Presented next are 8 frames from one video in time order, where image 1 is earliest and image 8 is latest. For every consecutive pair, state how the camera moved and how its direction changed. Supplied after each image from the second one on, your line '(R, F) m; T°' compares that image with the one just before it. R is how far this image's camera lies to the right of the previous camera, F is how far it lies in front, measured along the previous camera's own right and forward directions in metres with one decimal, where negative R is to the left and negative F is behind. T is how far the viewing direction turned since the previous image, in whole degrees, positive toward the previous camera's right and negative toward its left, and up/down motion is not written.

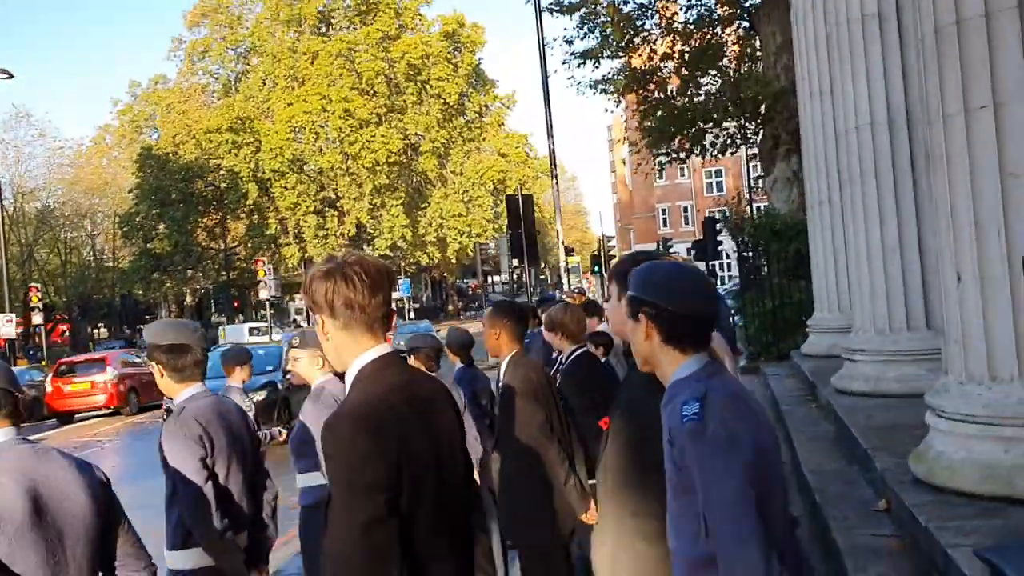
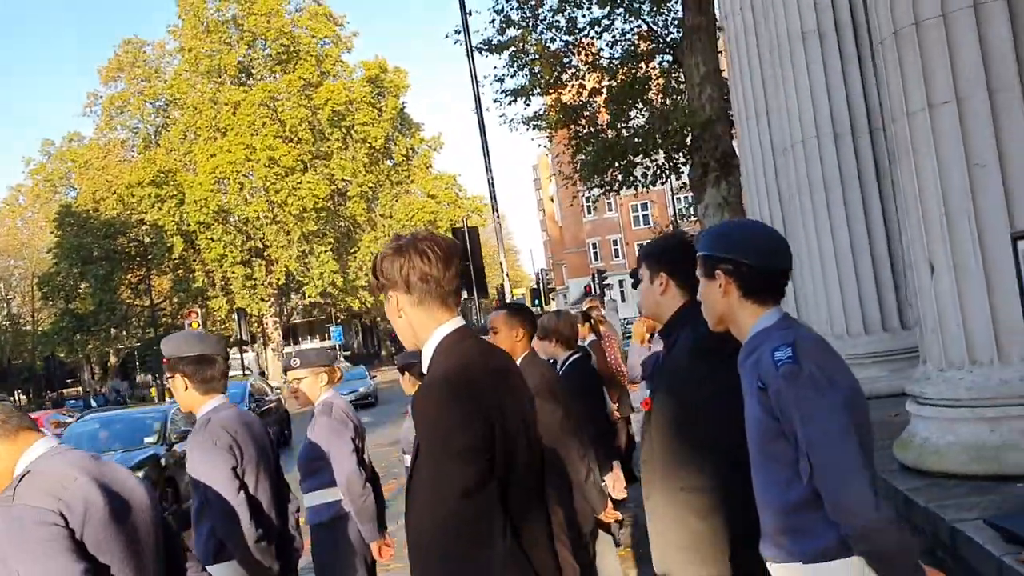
(-0.3, 0.0) m; +4°
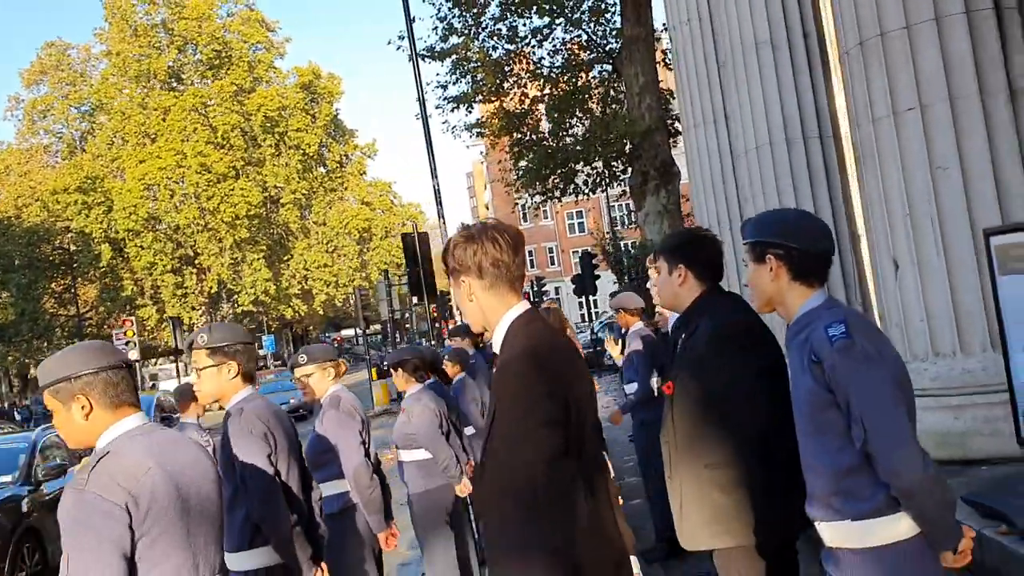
(-0.3, -0.1) m; +4°
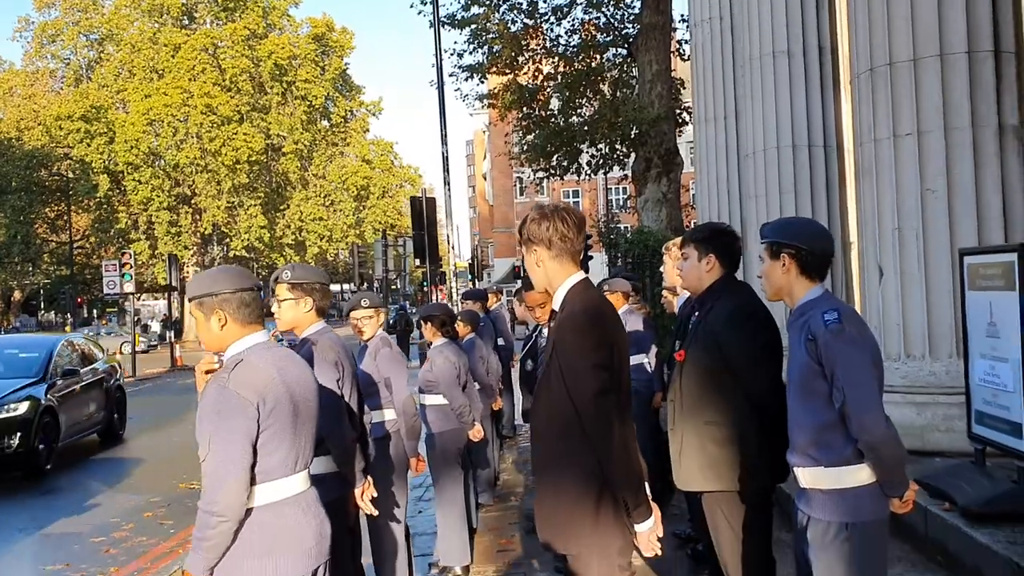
(-0.2, -0.6) m; +1°
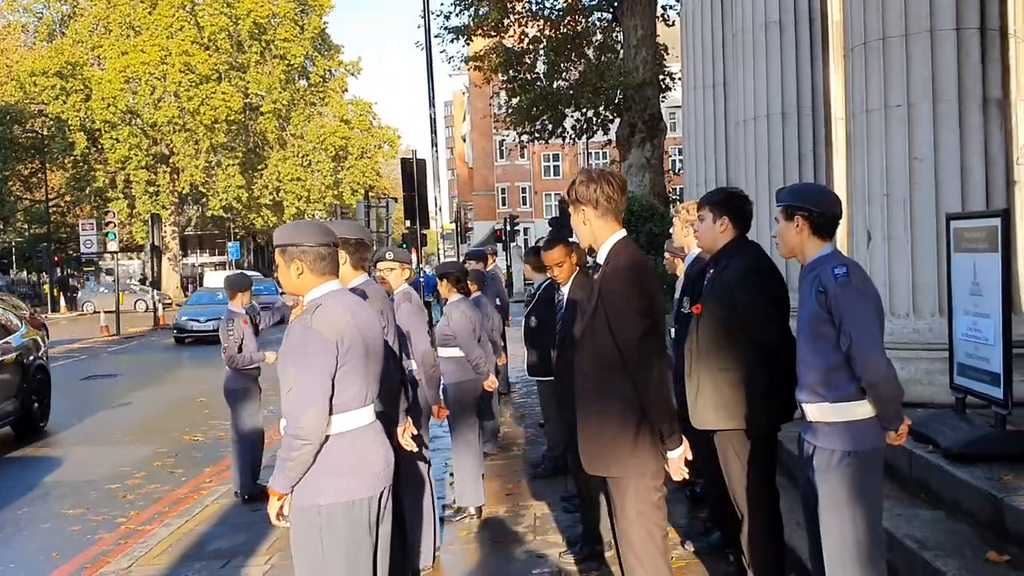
(-0.3, -0.4) m; +2°
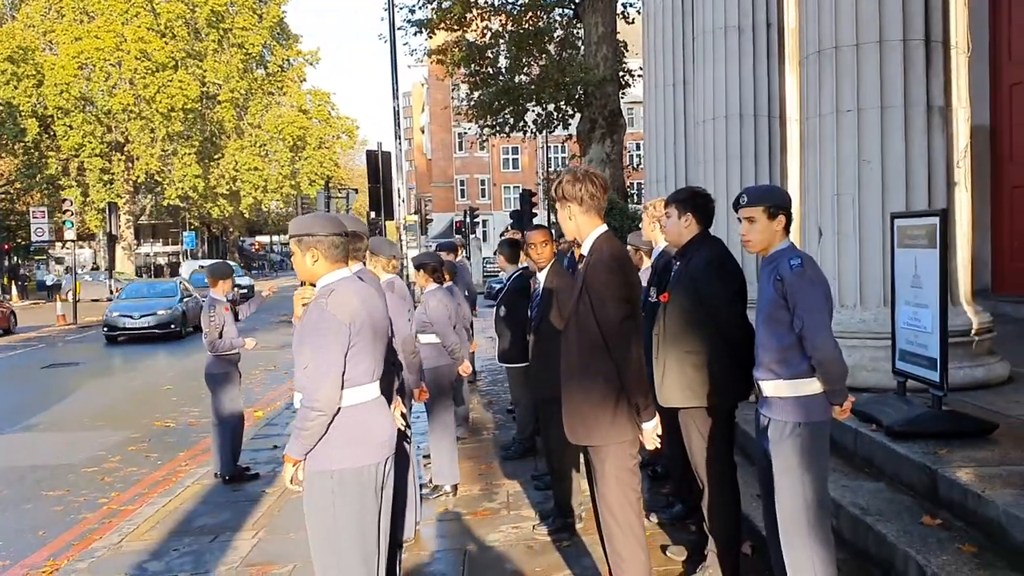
(-0.1, -0.4) m; +3°
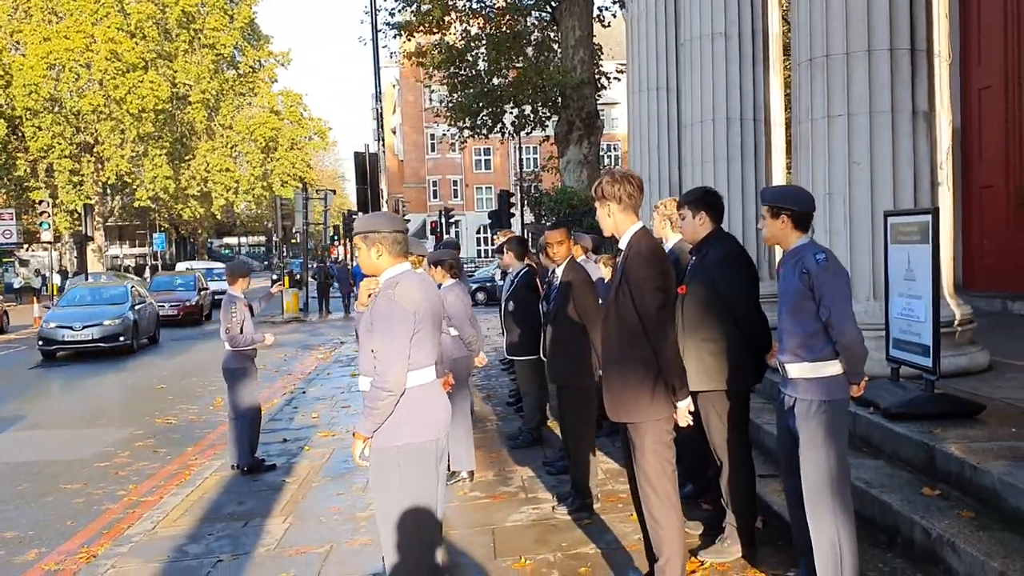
(-0.3, -0.3) m; +2°
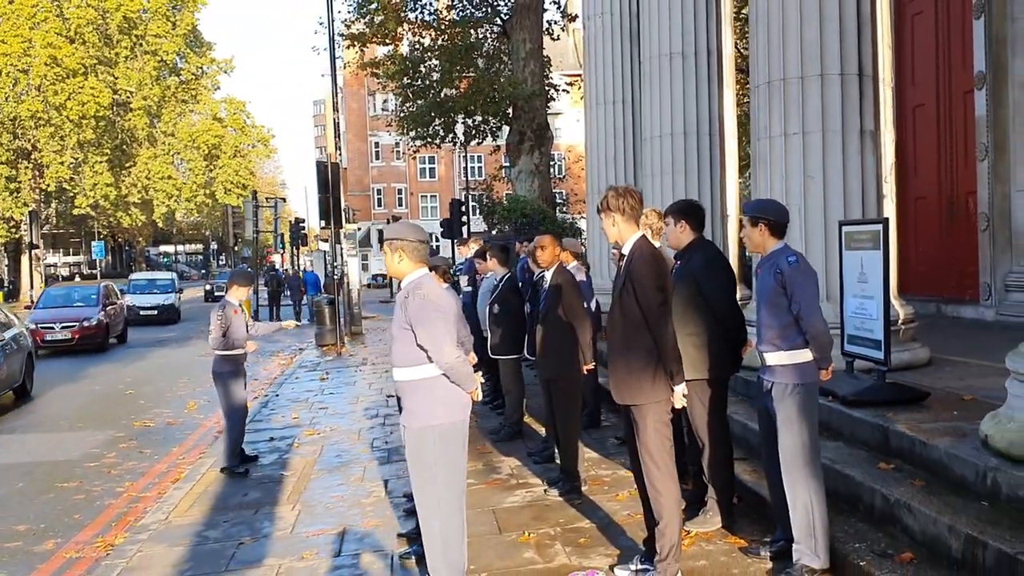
(-0.4, -0.6) m; +4°
